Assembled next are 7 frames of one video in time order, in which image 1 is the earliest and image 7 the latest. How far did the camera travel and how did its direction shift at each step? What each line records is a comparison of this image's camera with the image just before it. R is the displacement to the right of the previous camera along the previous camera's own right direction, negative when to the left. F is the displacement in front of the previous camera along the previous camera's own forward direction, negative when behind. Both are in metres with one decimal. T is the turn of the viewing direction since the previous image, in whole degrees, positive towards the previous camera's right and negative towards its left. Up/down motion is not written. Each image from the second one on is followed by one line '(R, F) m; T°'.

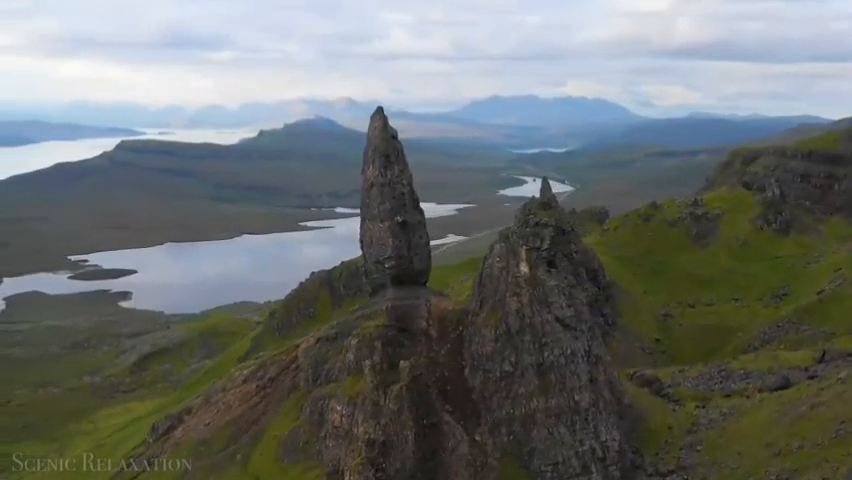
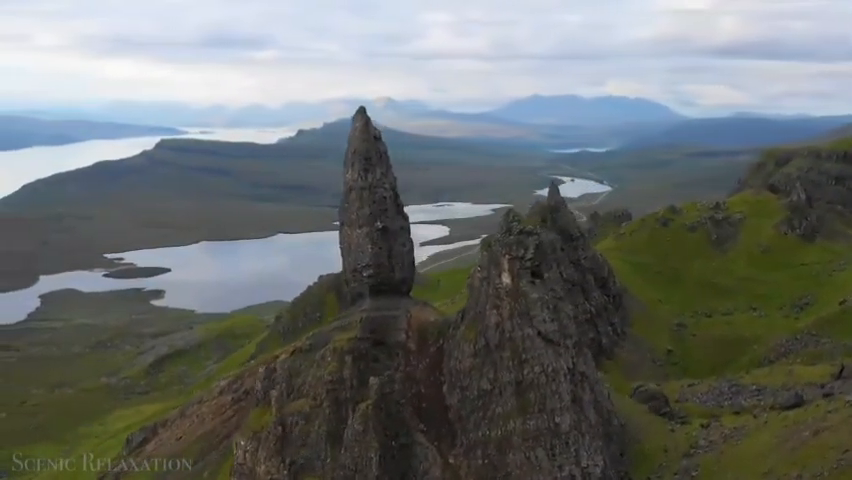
(+3.8, +3.4) m; -2°
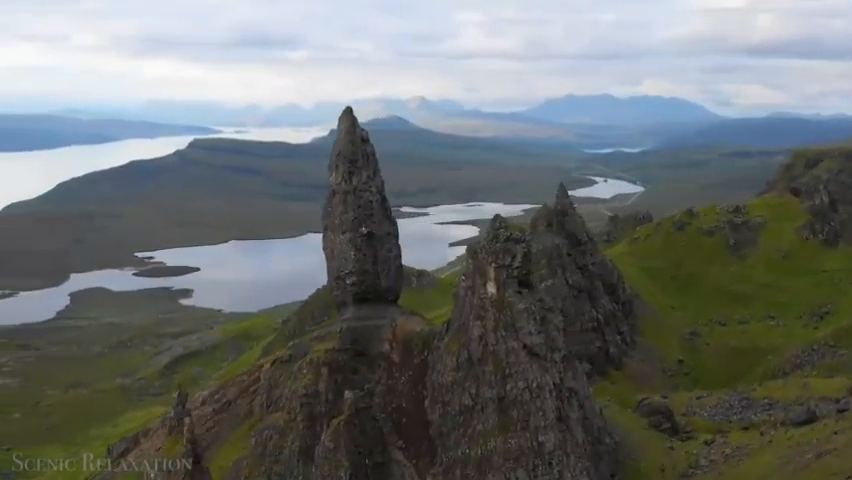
(+2.9, +2.6) m; -2°
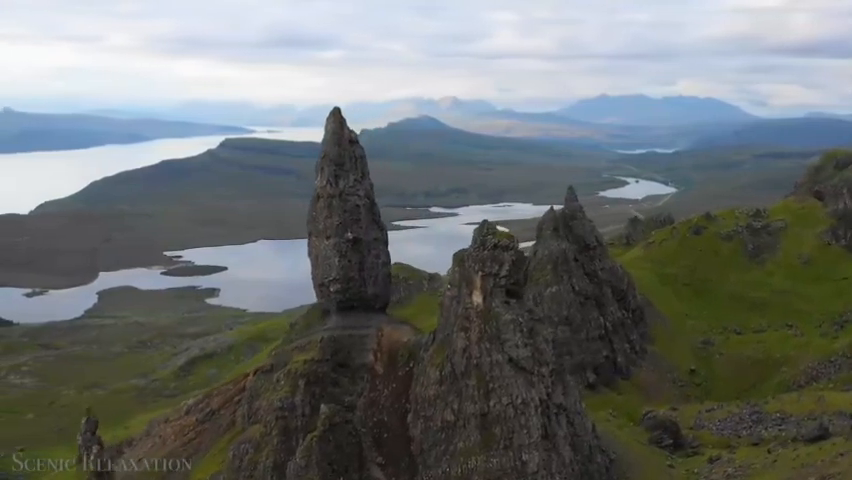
(+2.6, +2.3) m; -2°
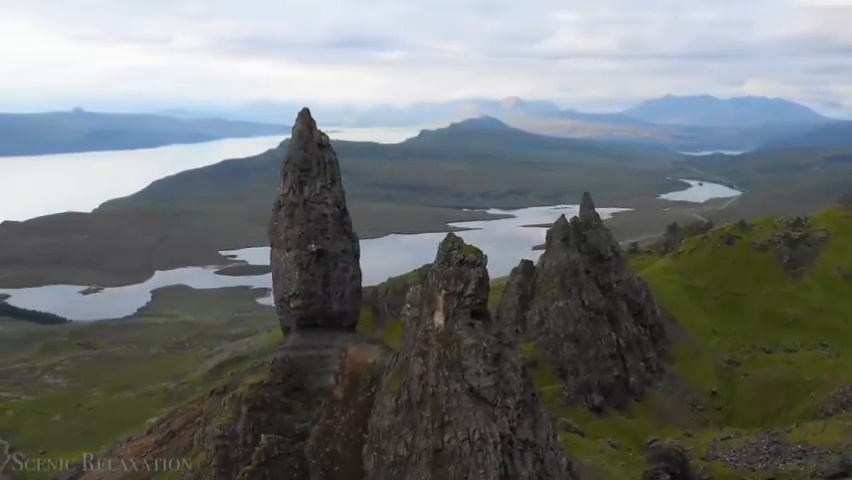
(+5.2, +4.6) m; -4°
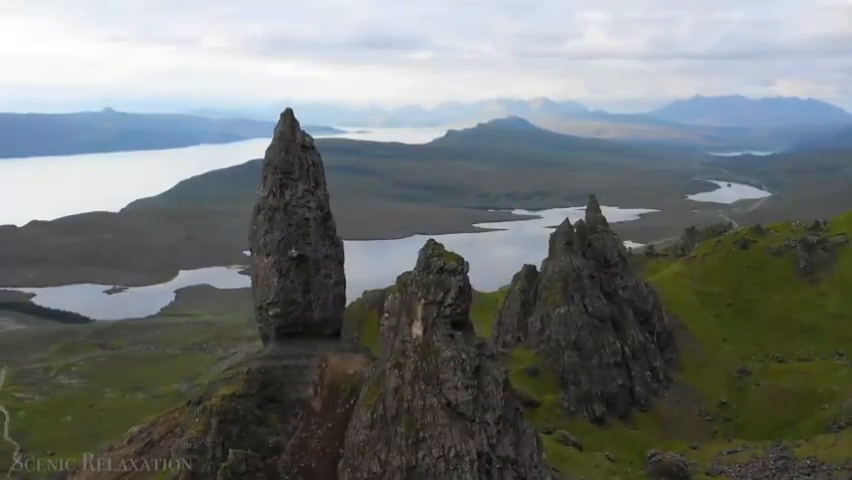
(+2.3, +2.0) m; -2°
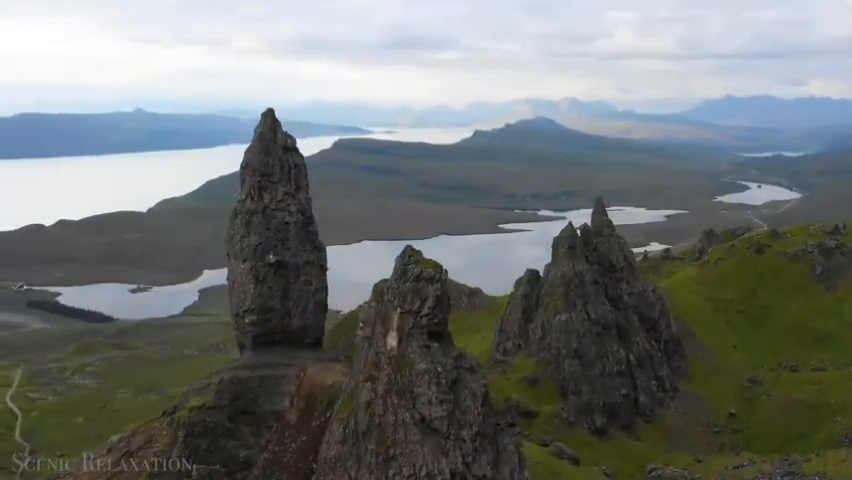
(+2.4, +2.0) m; -2°
